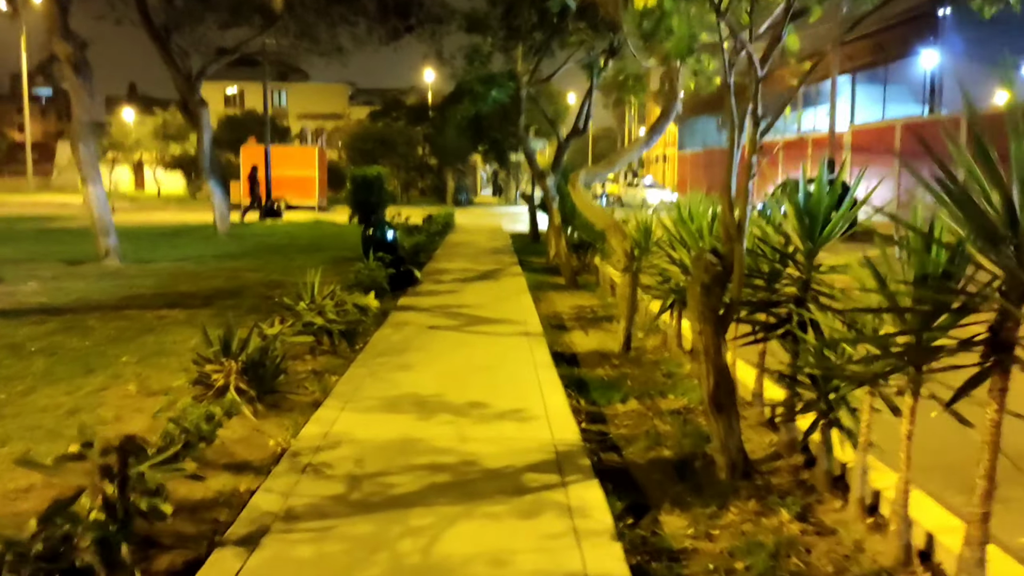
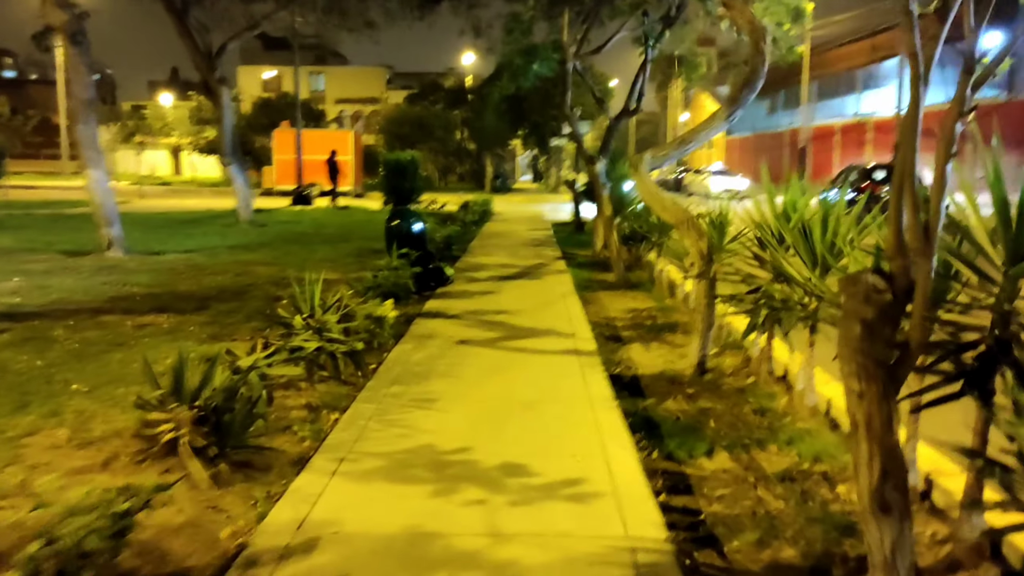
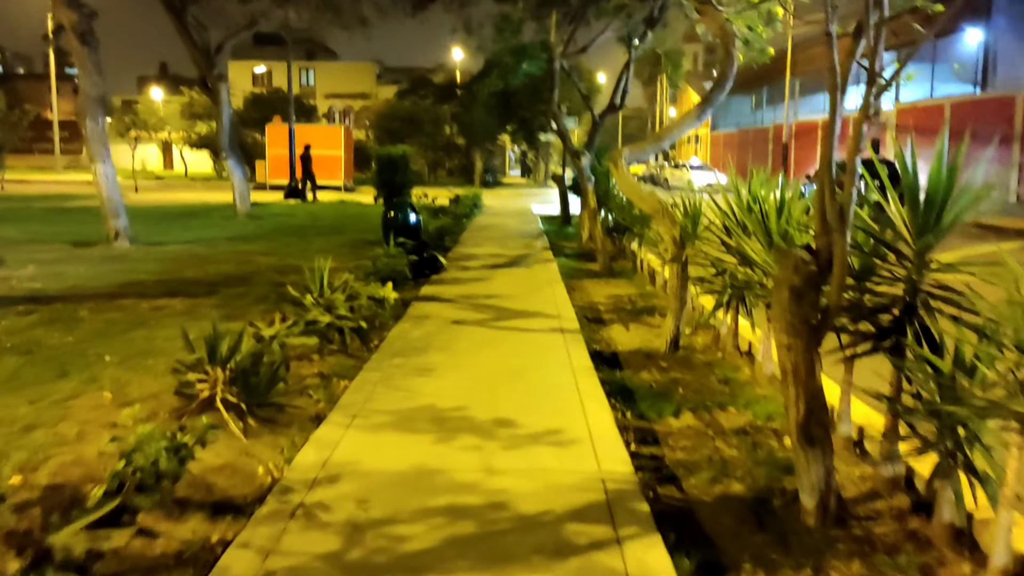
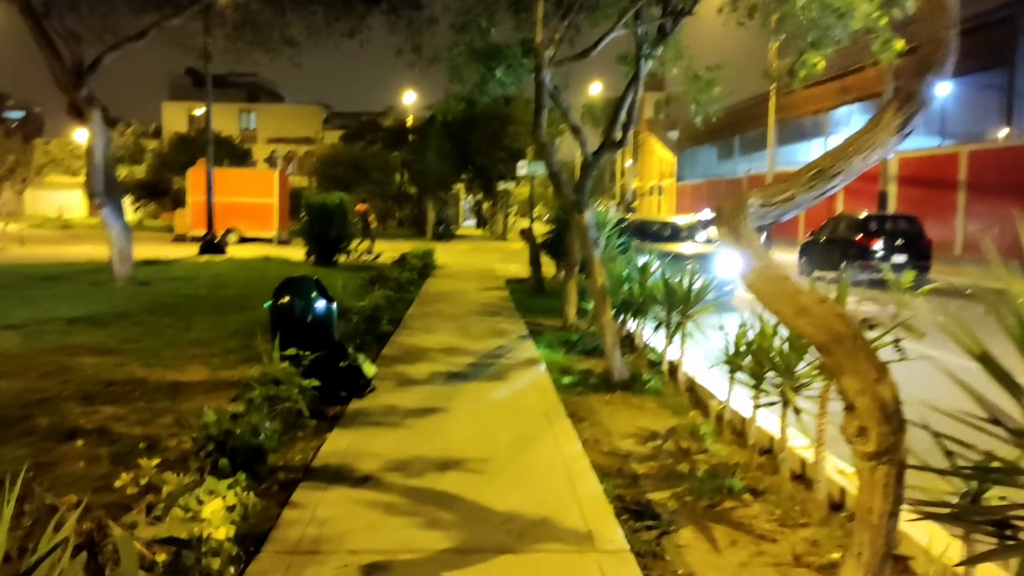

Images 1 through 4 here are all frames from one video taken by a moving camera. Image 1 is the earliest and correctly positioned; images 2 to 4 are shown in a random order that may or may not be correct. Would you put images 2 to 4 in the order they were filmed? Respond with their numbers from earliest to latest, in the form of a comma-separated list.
3, 2, 4
